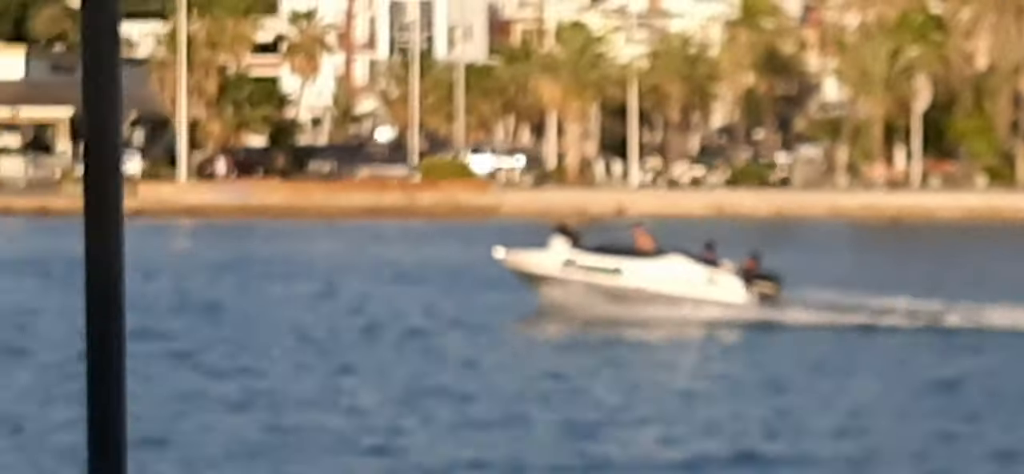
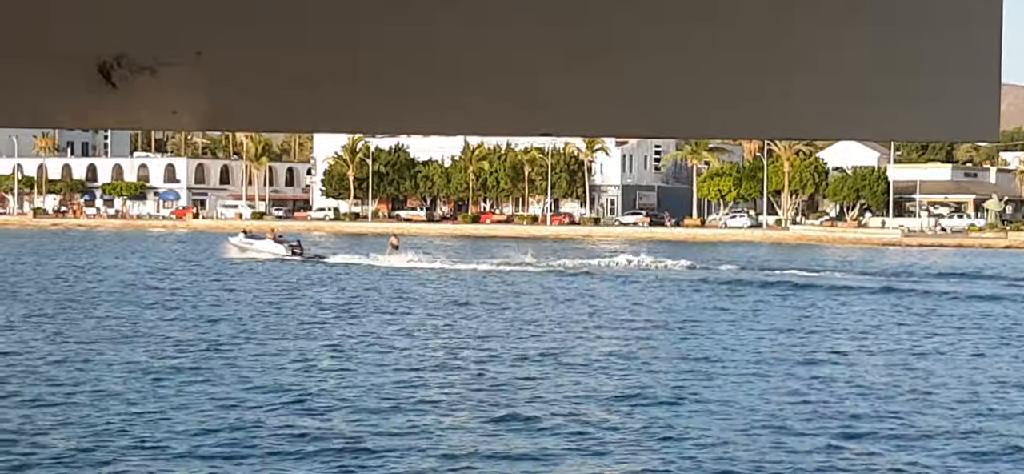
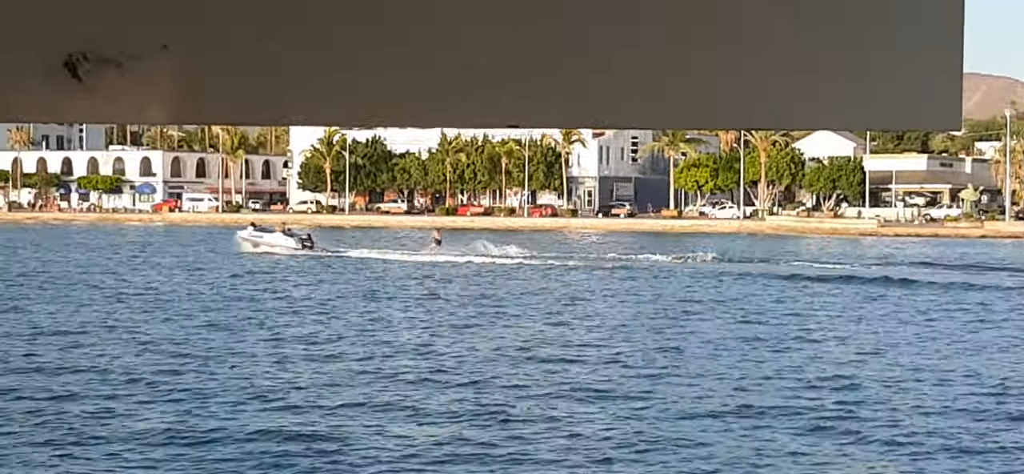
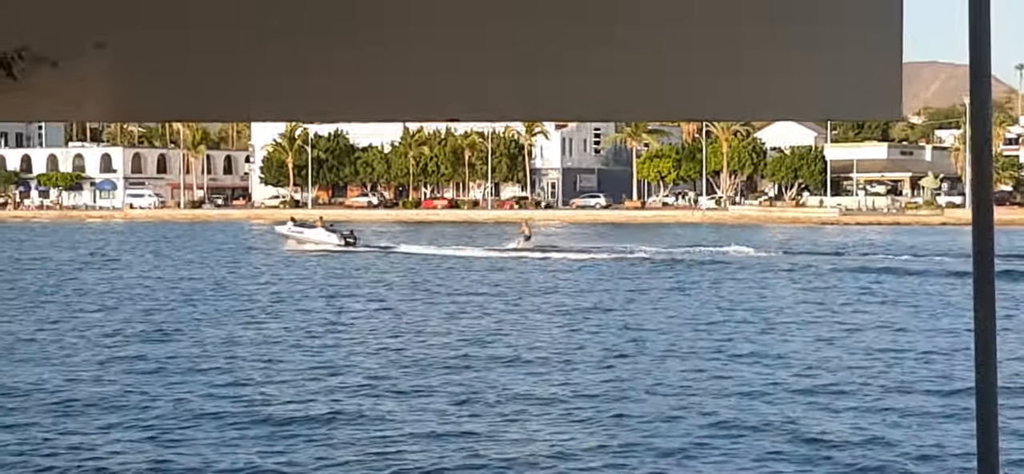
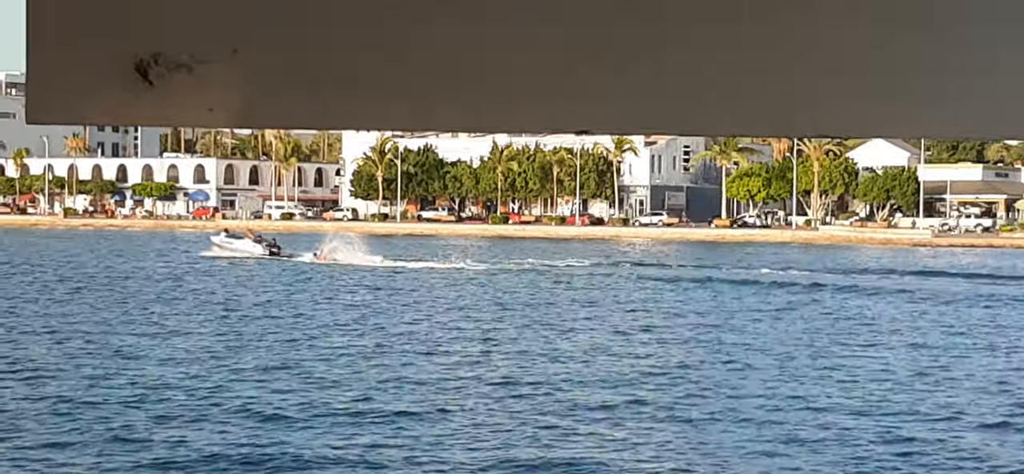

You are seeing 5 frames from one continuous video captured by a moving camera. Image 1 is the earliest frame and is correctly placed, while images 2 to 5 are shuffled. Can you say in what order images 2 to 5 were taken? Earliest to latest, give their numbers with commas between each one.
4, 3, 2, 5
